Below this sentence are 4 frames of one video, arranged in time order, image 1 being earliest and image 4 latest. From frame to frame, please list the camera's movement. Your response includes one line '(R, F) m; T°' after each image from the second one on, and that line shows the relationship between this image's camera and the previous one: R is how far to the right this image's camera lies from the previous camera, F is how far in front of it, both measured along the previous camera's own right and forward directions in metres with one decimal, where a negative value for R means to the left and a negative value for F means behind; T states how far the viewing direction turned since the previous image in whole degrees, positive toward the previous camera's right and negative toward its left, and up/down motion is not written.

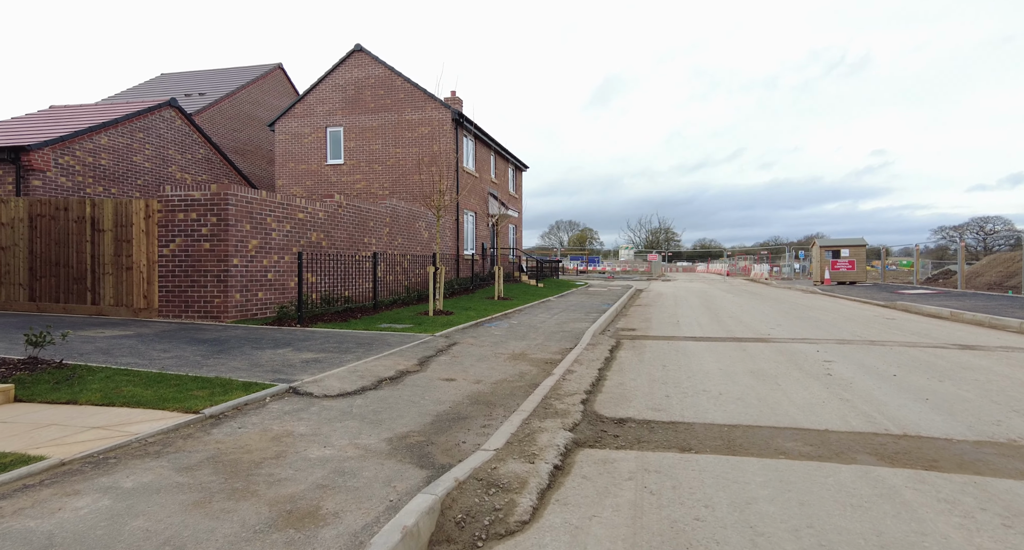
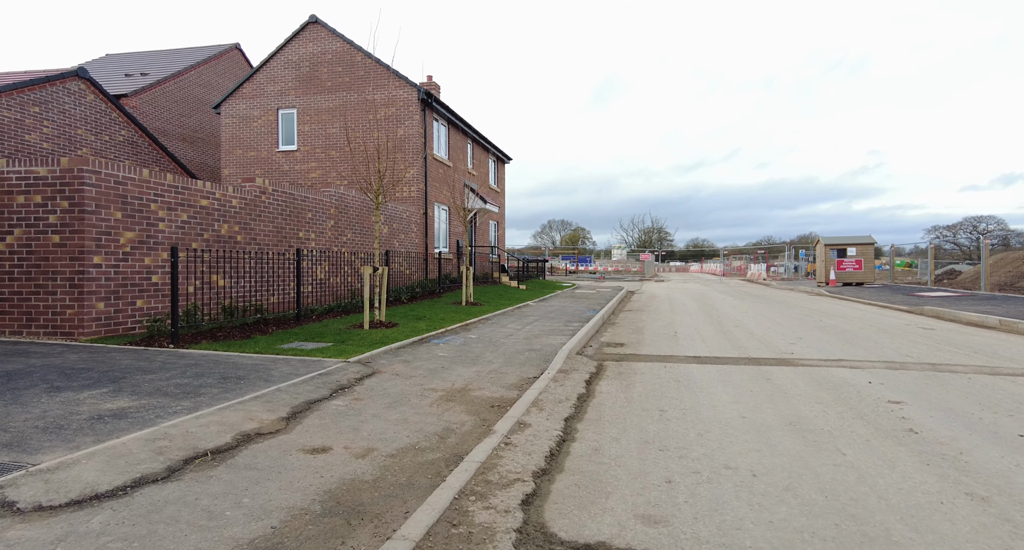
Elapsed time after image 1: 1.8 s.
(+0.6, +2.3) m; +1°
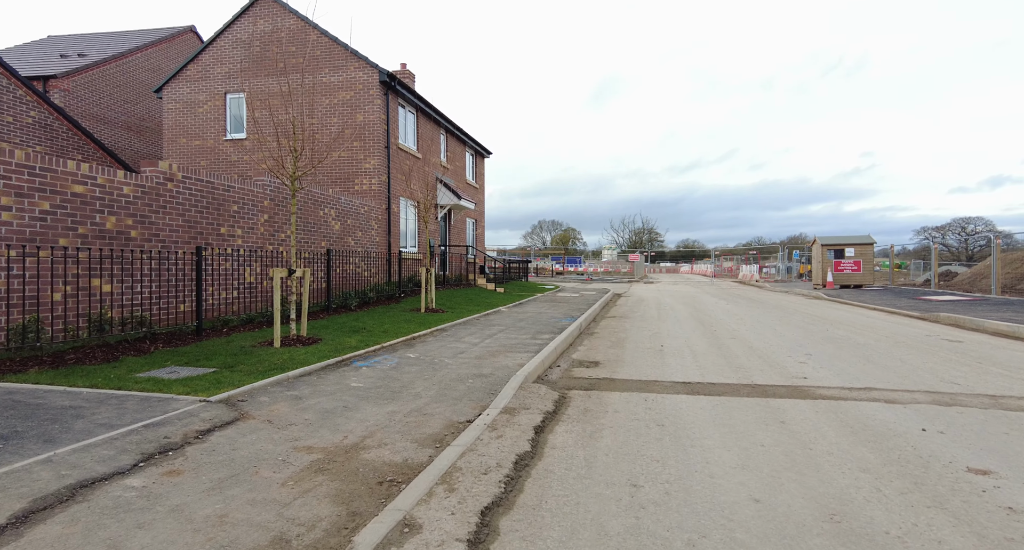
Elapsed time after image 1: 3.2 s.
(+0.6, +1.7) m; +1°
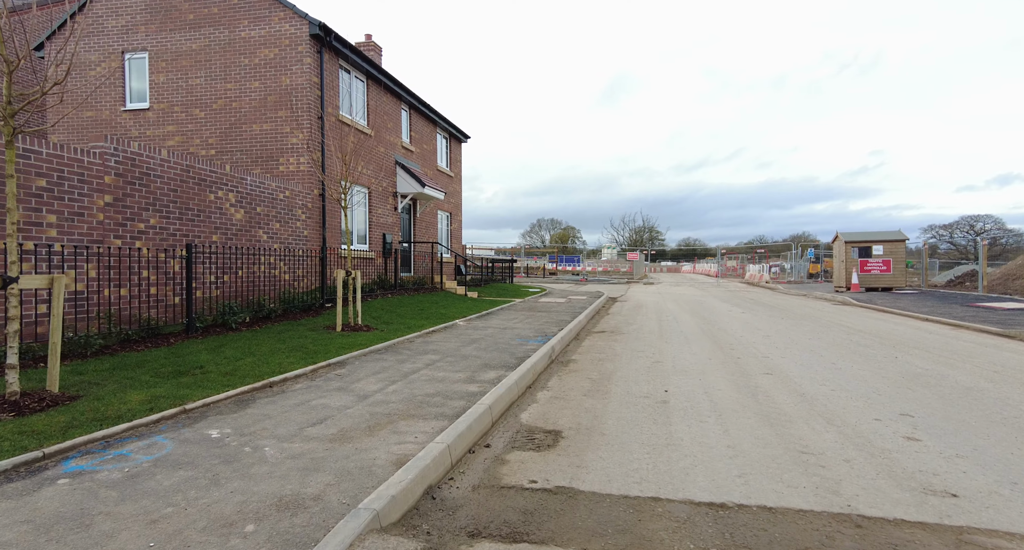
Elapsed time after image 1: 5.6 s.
(+0.9, +3.2) m; 0°
